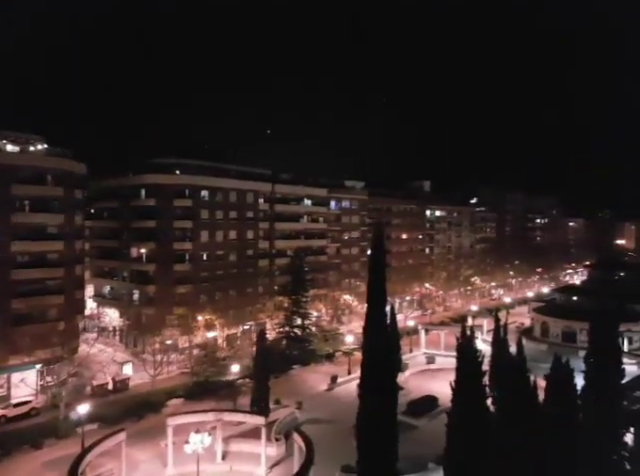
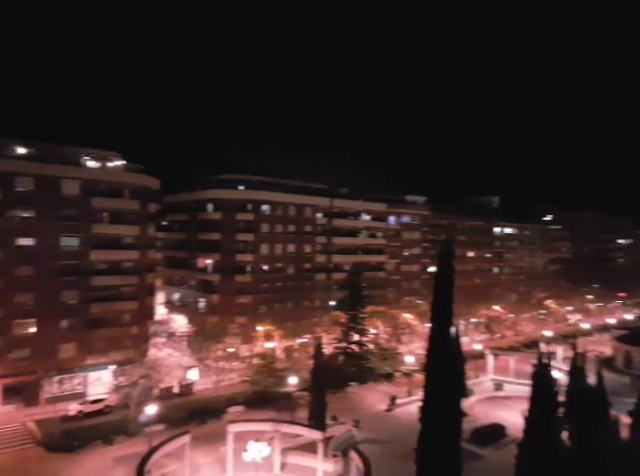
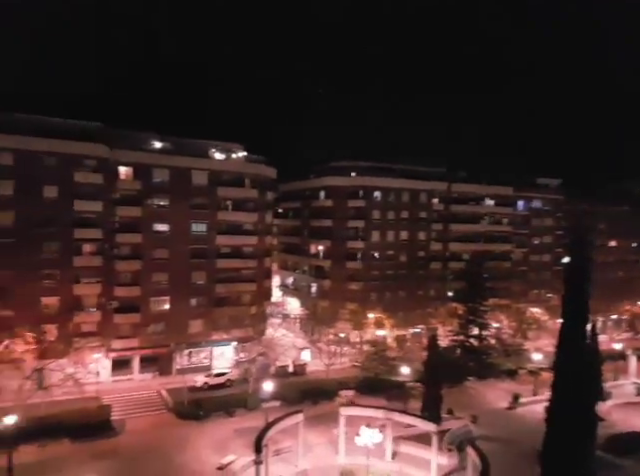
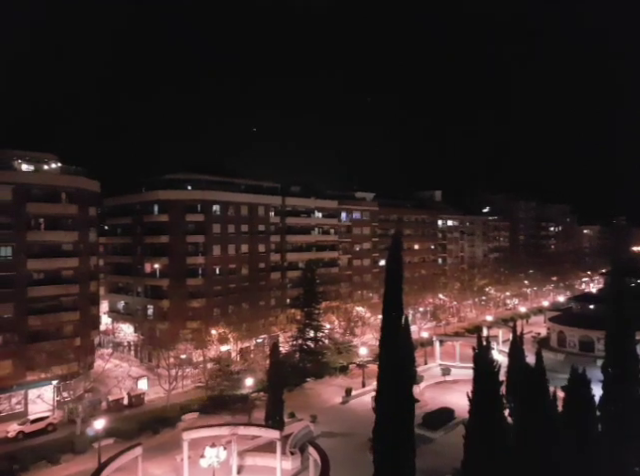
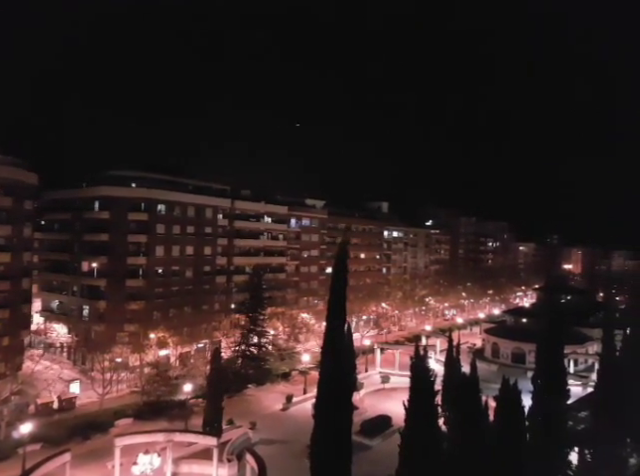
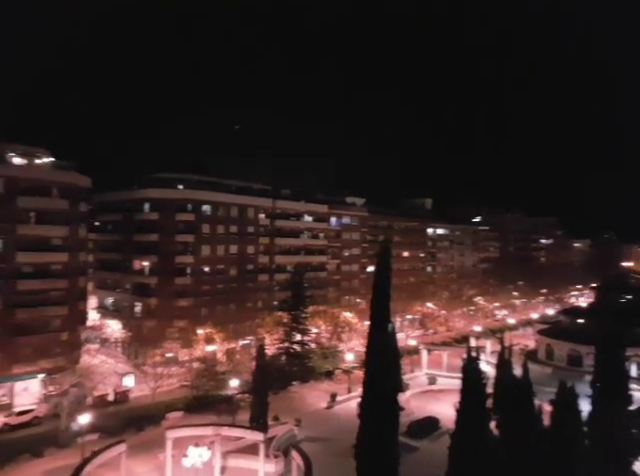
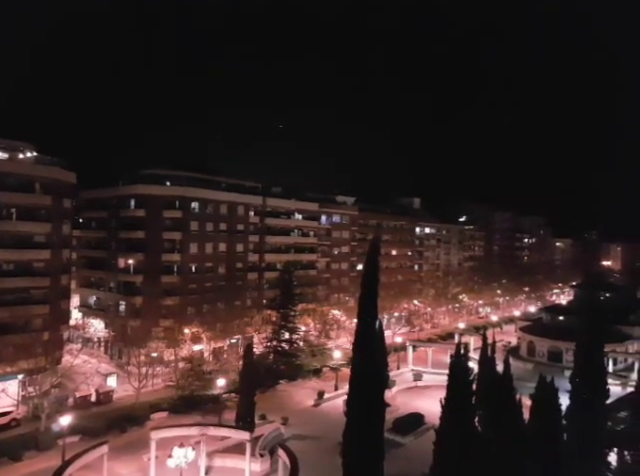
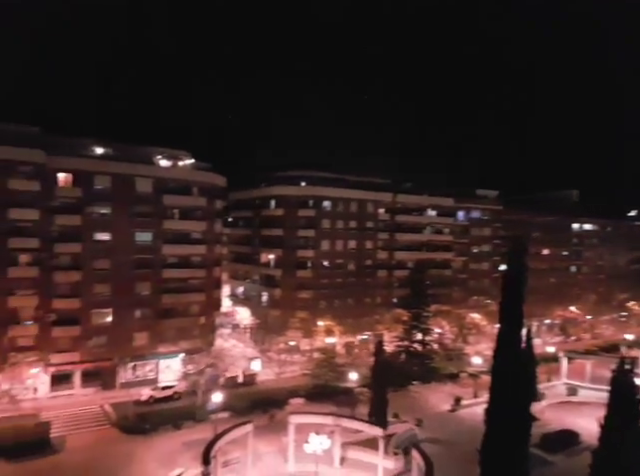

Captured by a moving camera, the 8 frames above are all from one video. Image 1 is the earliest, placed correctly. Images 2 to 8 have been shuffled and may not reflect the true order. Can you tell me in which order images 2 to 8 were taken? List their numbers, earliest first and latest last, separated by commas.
4, 7, 5, 6, 2, 8, 3
